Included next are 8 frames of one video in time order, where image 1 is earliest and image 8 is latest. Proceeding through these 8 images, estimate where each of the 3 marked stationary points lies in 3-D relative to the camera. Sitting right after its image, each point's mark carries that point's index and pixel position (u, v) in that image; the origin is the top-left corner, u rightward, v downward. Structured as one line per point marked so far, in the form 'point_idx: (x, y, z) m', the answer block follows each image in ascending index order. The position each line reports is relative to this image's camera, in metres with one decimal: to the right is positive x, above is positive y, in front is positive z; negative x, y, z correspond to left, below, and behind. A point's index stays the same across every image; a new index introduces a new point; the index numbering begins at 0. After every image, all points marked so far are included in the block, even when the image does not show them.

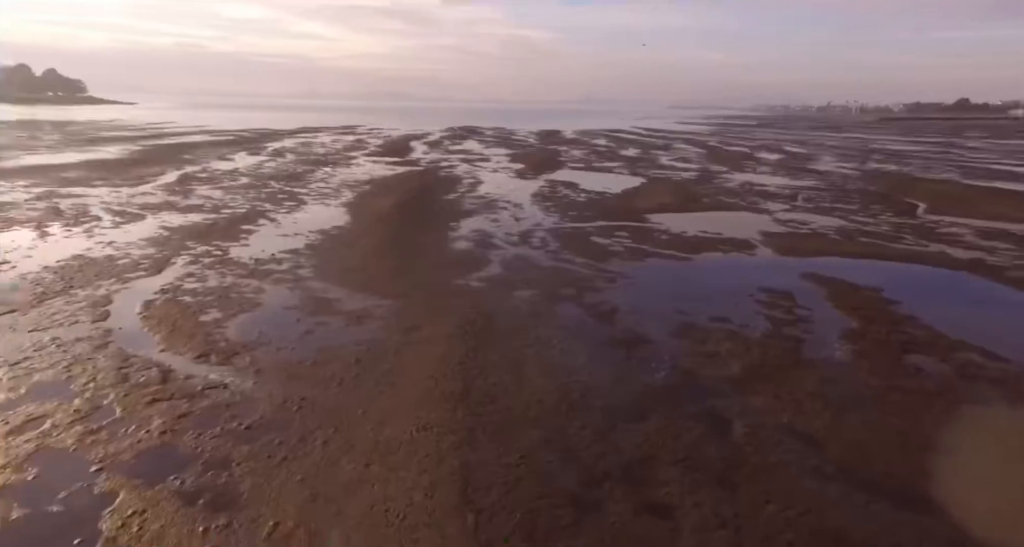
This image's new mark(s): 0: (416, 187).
0: (-3.2, +2.6, +19.7) m
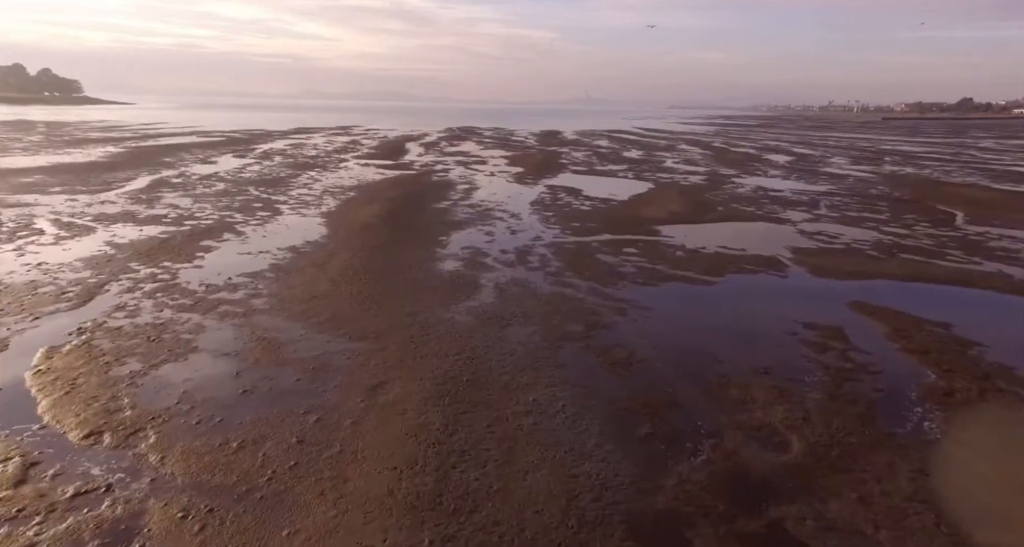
0: (-3.2, +2.3, +18.3) m
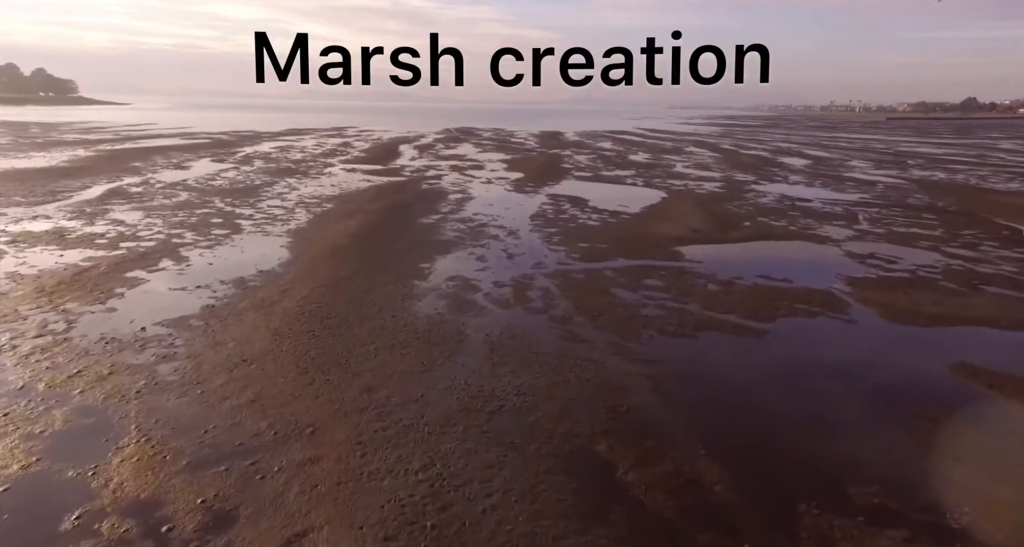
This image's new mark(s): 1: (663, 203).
0: (-3.3, +1.7, +16.2) m
1: (+4.3, +2.0, +18.0) m
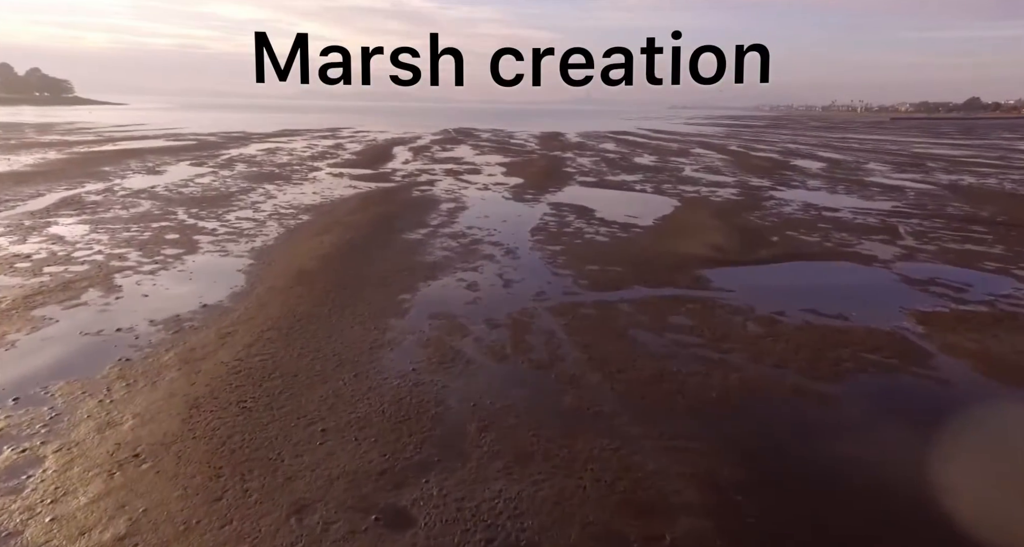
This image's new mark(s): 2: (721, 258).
0: (-3.3, +1.2, +14.5) m
1: (+4.3, +1.5, +16.3) m
2: (+3.8, +0.3, +11.4) m
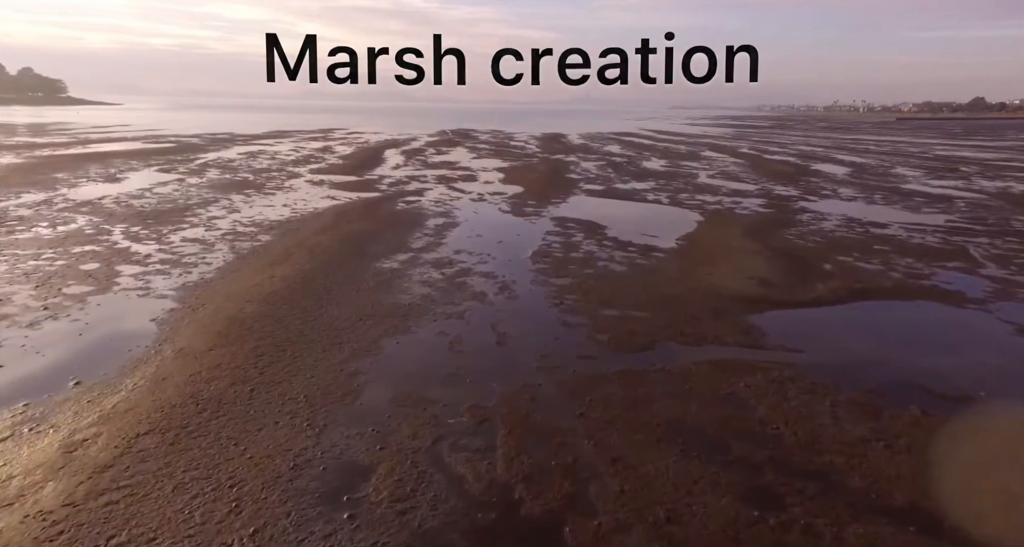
0: (-3.4, +0.6, +12.2) m
1: (+4.3, +0.9, +14.0) m
2: (+3.8, -0.3, +9.1) m
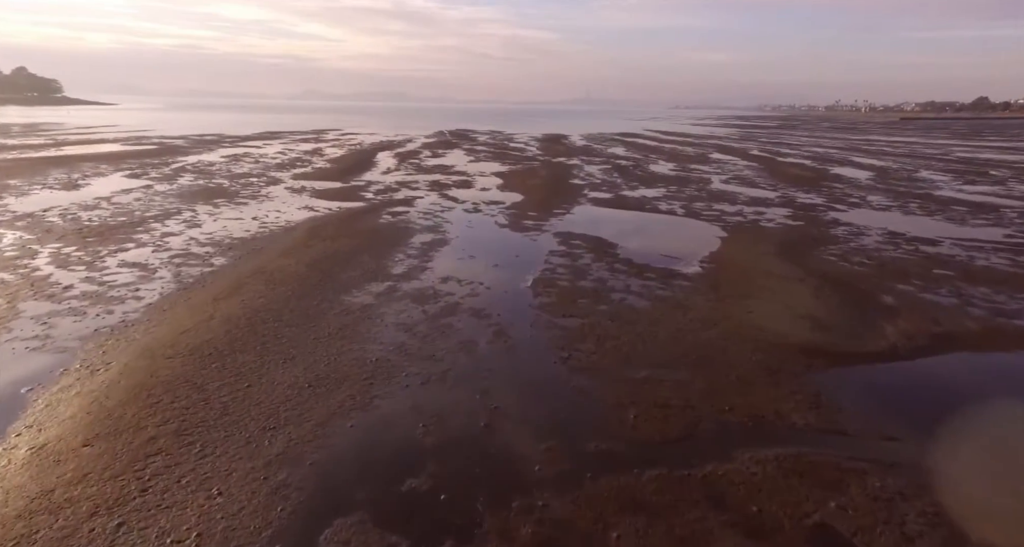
0: (-3.4, +0.1, +10.3) m
1: (+4.2, +0.4, +12.1) m
2: (+3.7, -0.8, +7.2) m
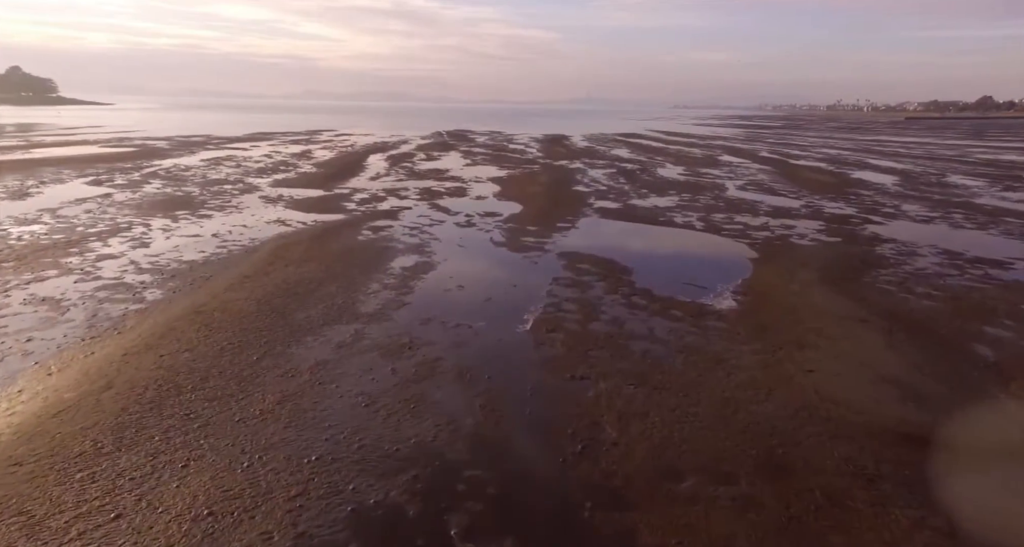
0: (-3.5, -0.4, +8.4) m
1: (+4.2, -0.1, +10.2) m
2: (+3.7, -1.4, +5.3) m
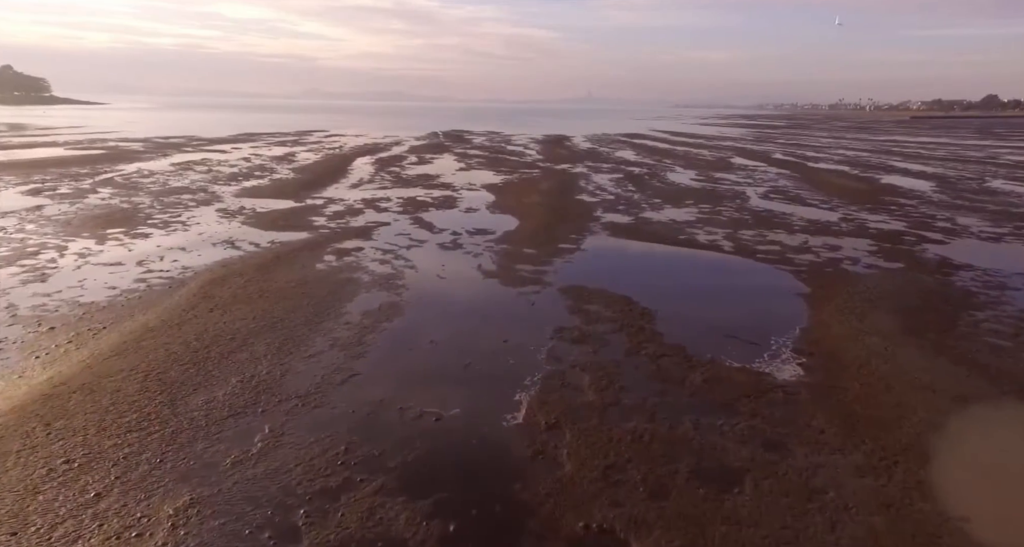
0: (-3.6, -1.0, +6.0) m
1: (+4.0, -0.7, +7.7) m
2: (+3.5, -2.0, +2.8) m
